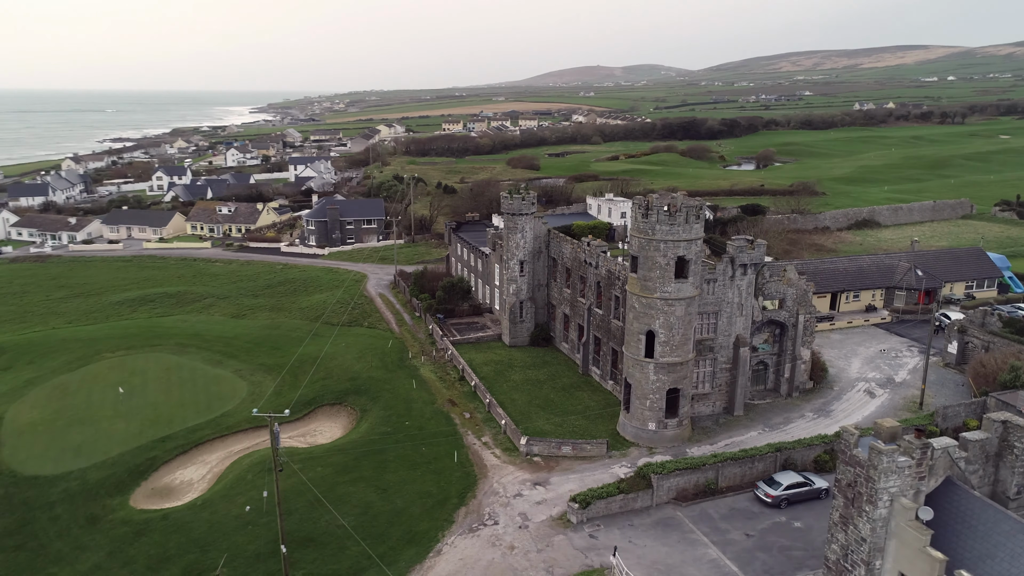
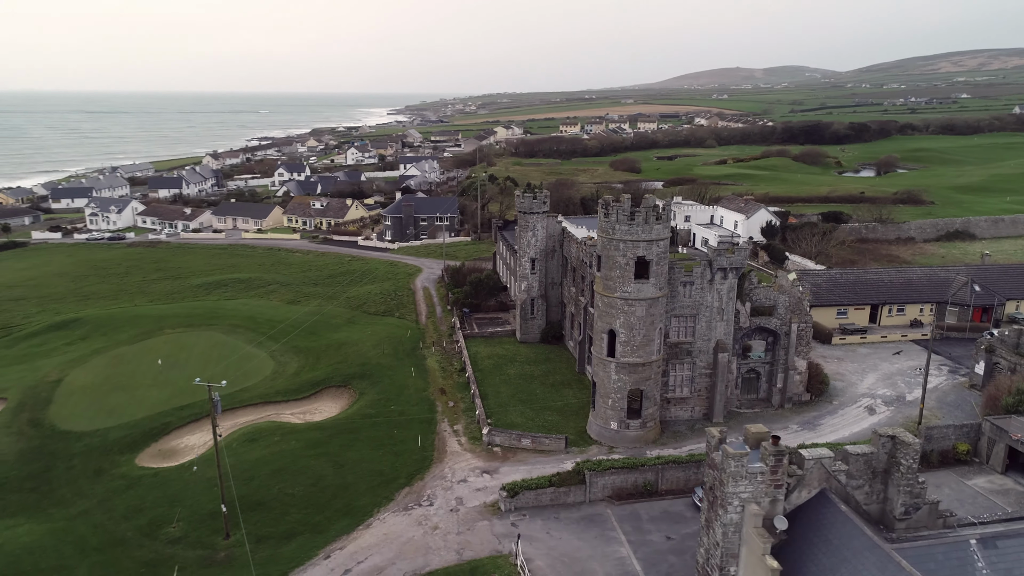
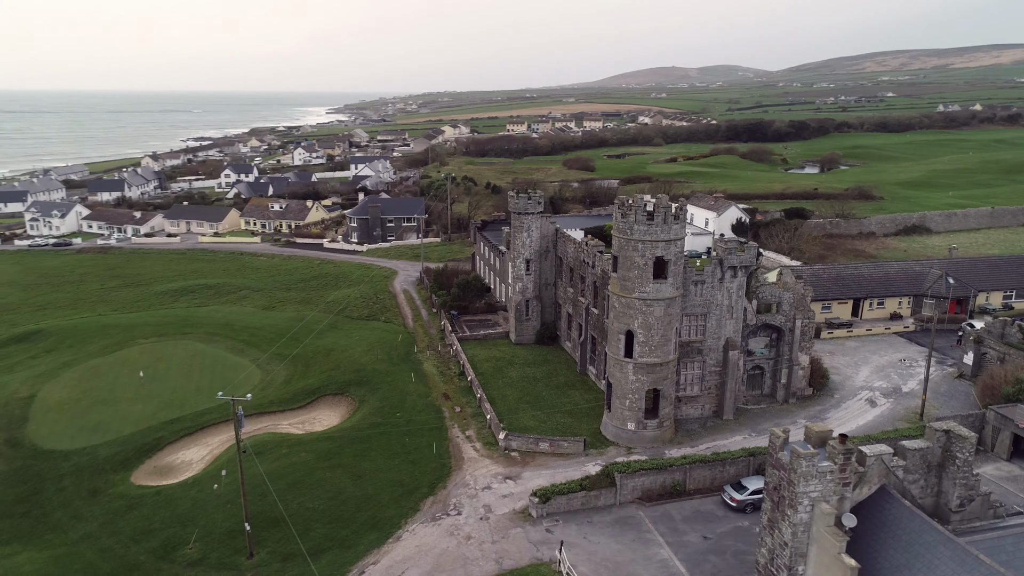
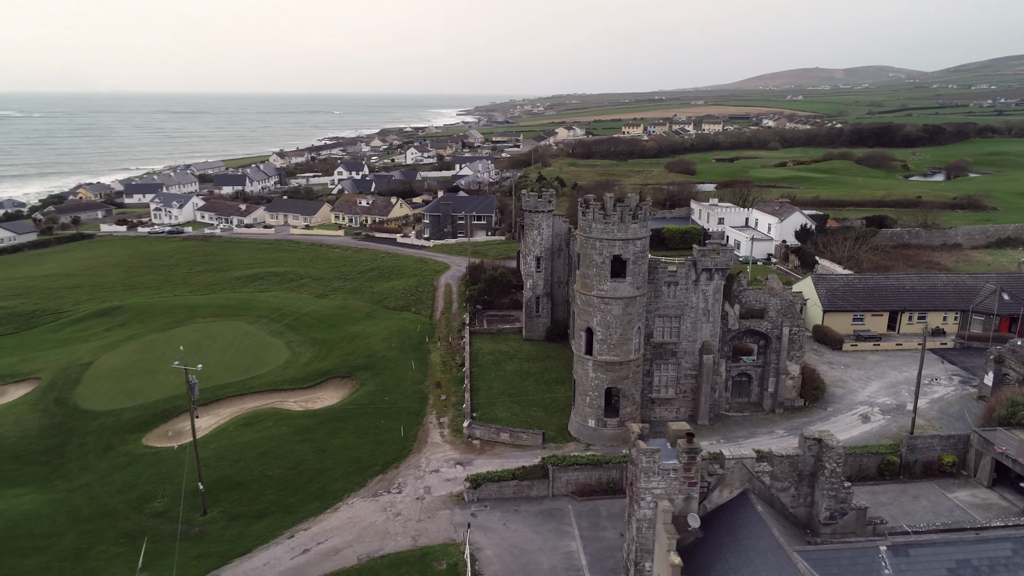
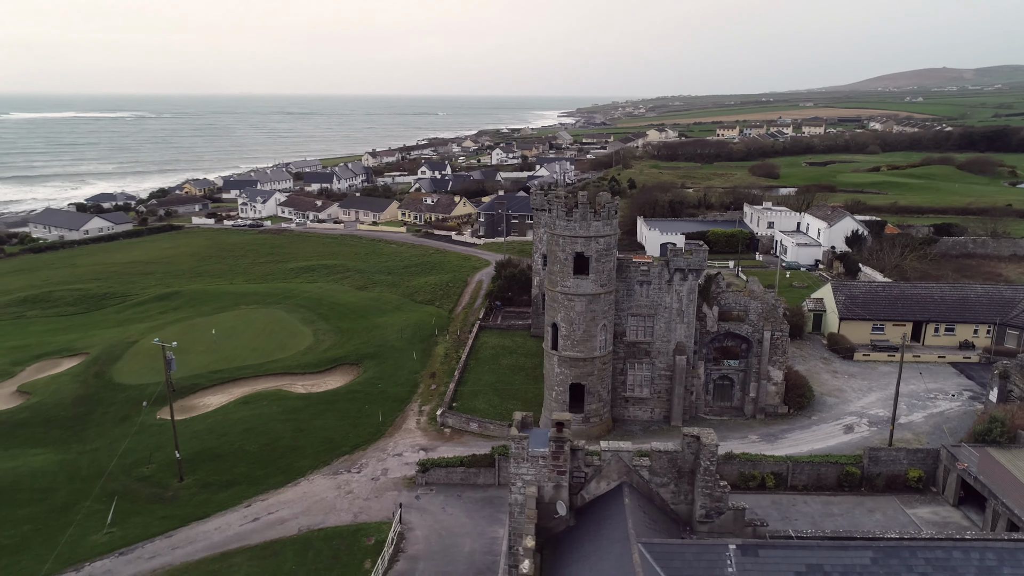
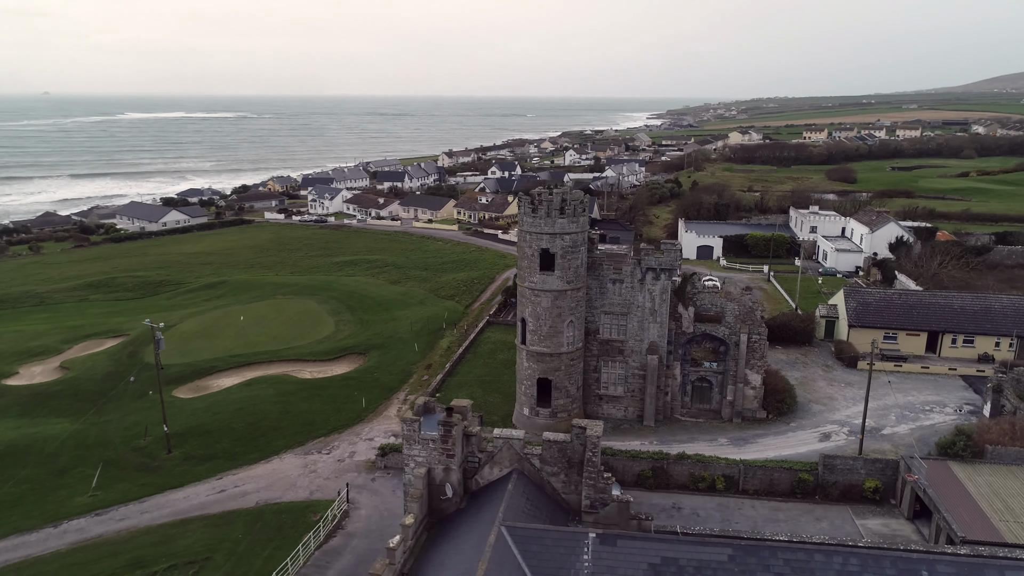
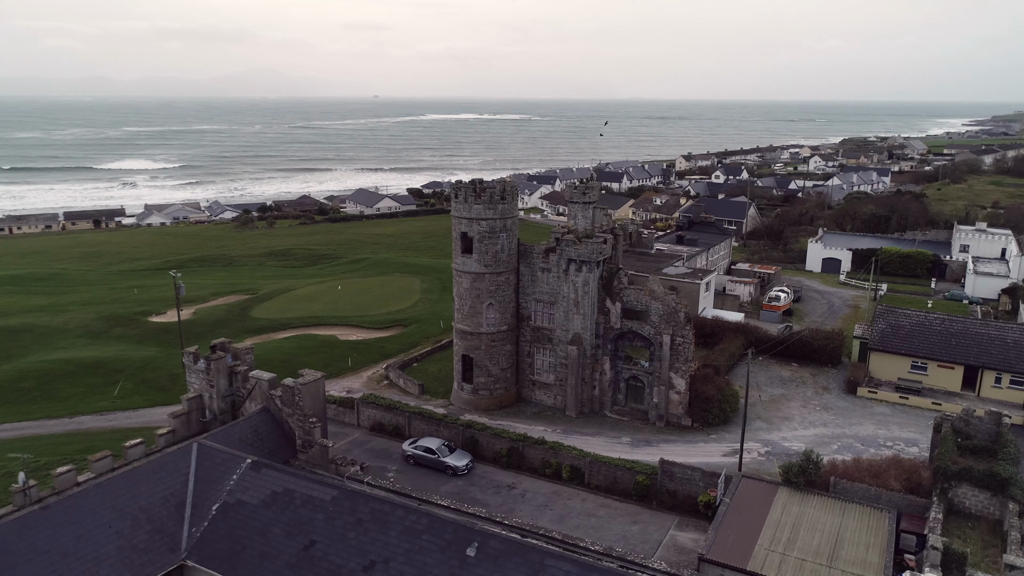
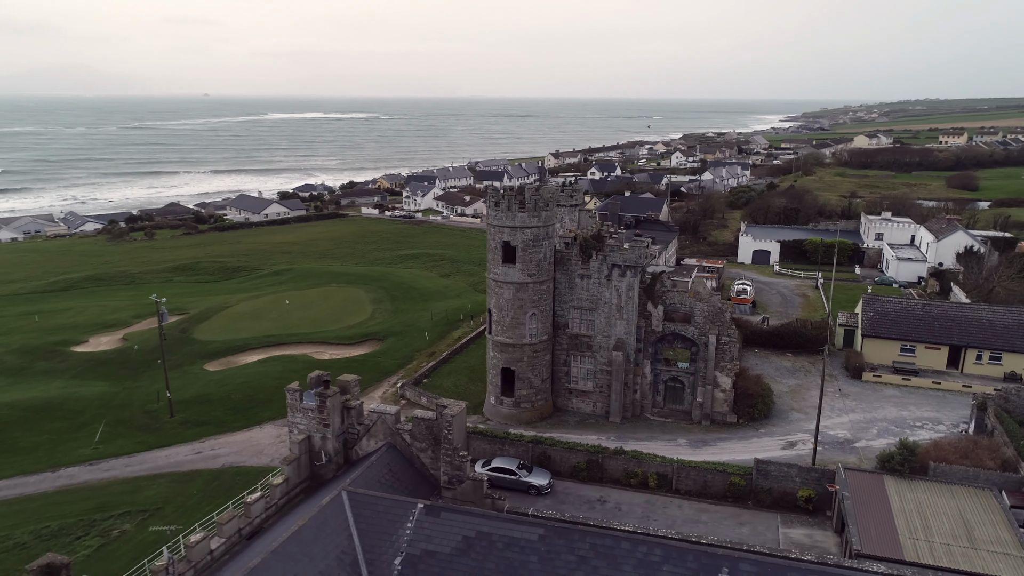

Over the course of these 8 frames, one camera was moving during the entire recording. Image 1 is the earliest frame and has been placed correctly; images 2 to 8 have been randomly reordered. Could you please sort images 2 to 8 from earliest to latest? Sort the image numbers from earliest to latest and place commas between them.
3, 2, 4, 5, 6, 8, 7
